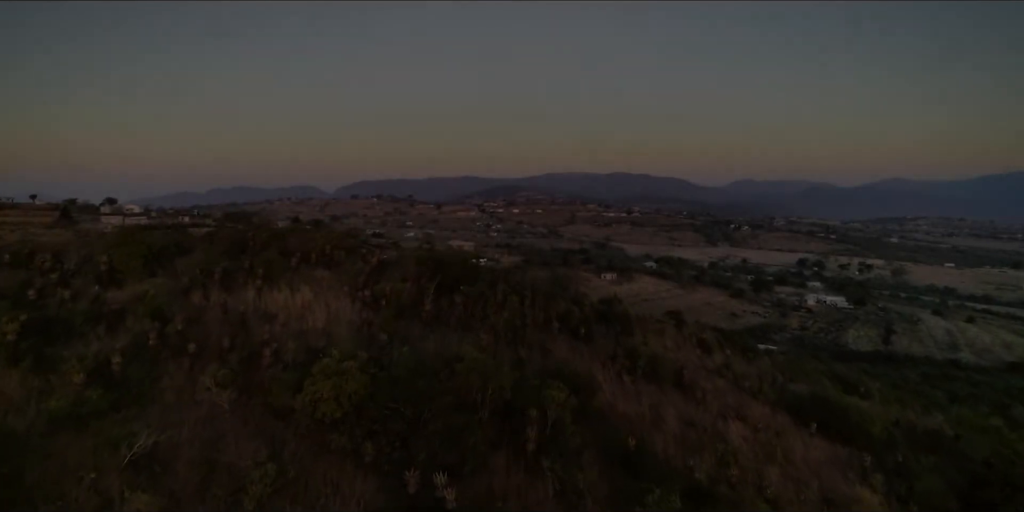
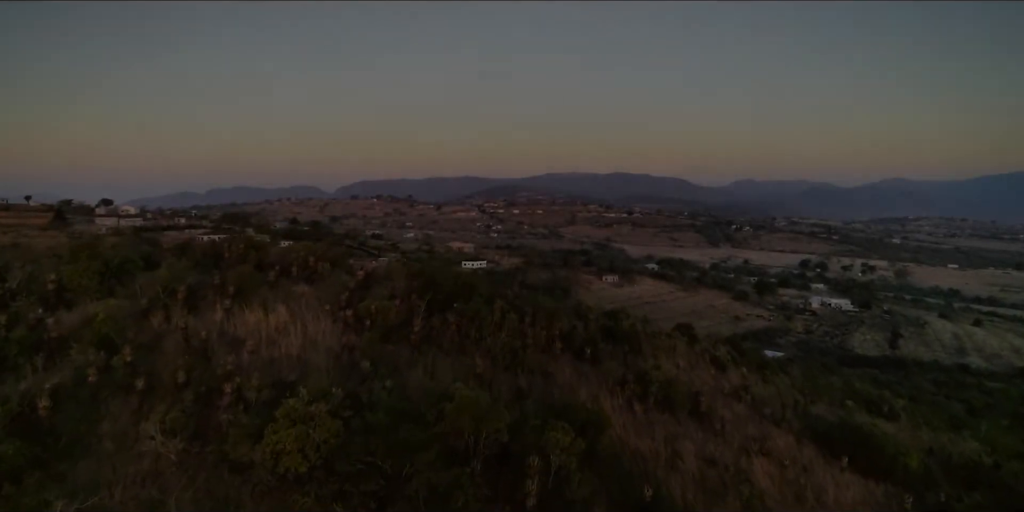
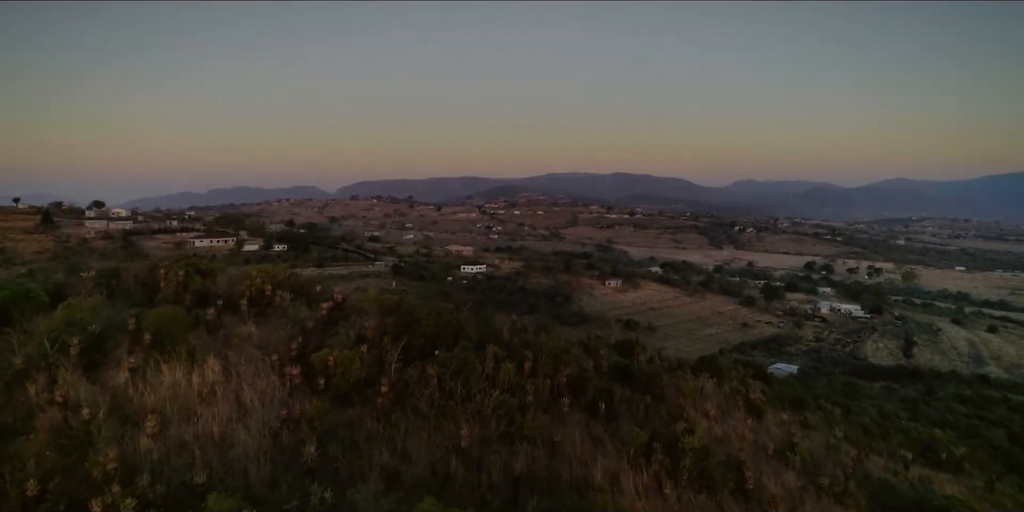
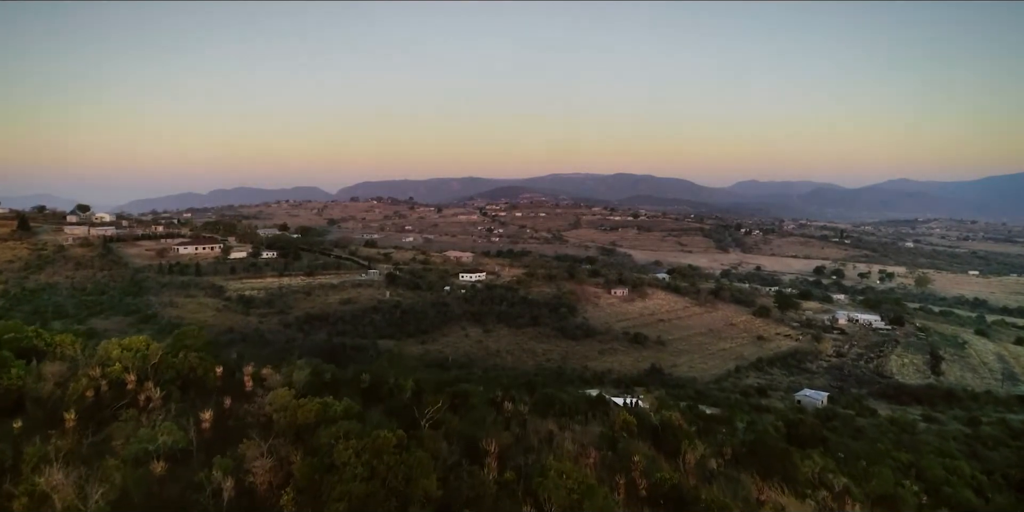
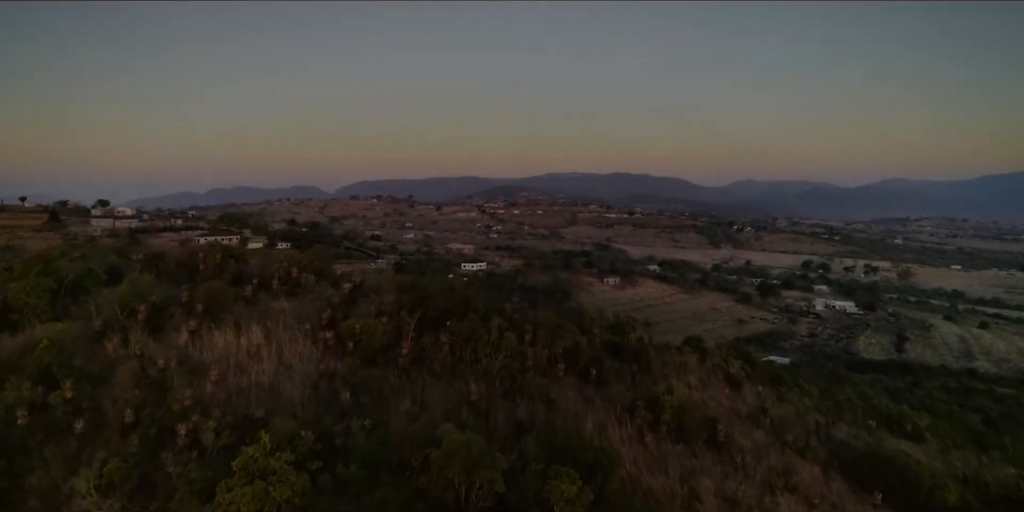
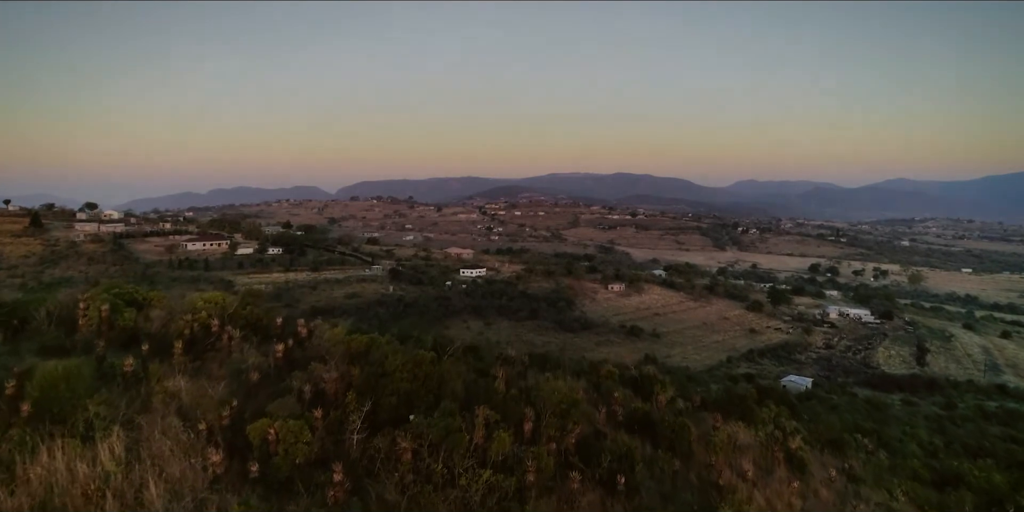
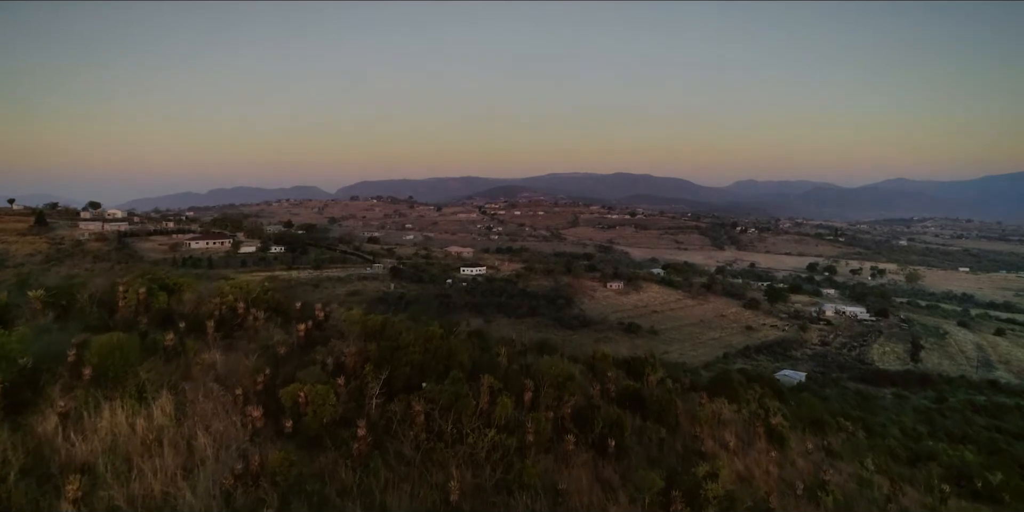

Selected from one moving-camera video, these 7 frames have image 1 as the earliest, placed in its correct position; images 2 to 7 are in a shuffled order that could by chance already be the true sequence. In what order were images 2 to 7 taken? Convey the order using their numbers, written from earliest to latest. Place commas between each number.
2, 5, 3, 7, 6, 4
